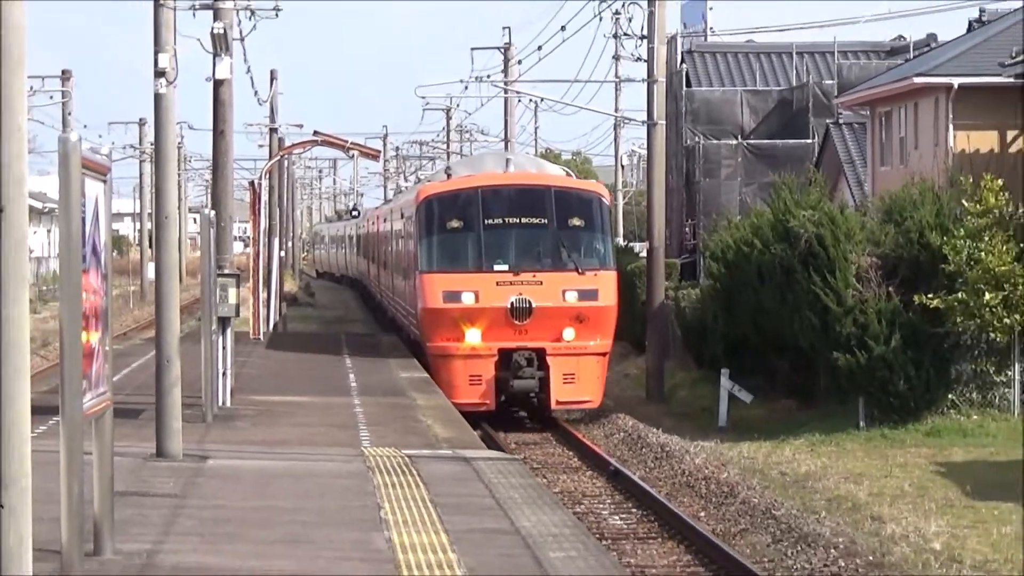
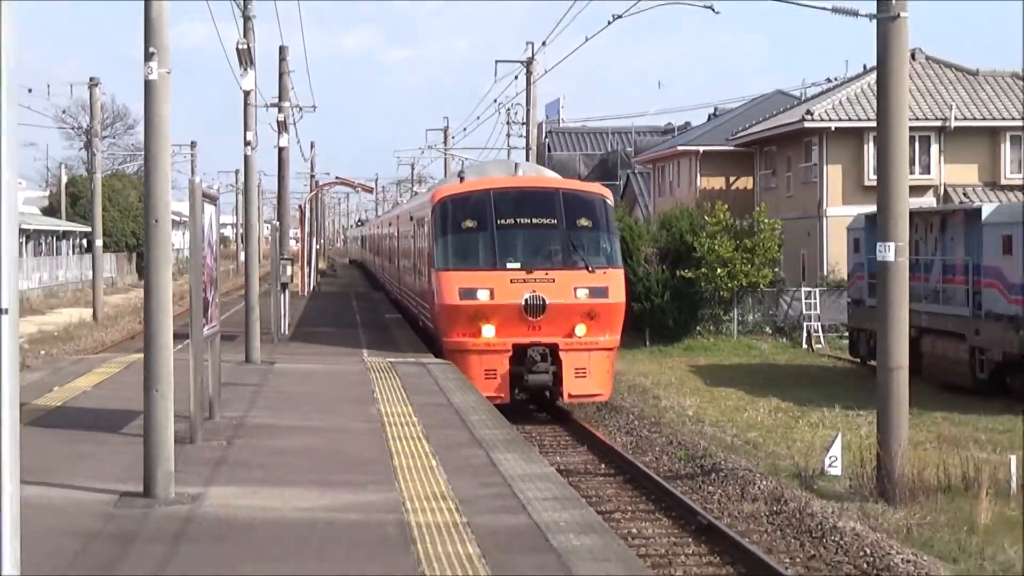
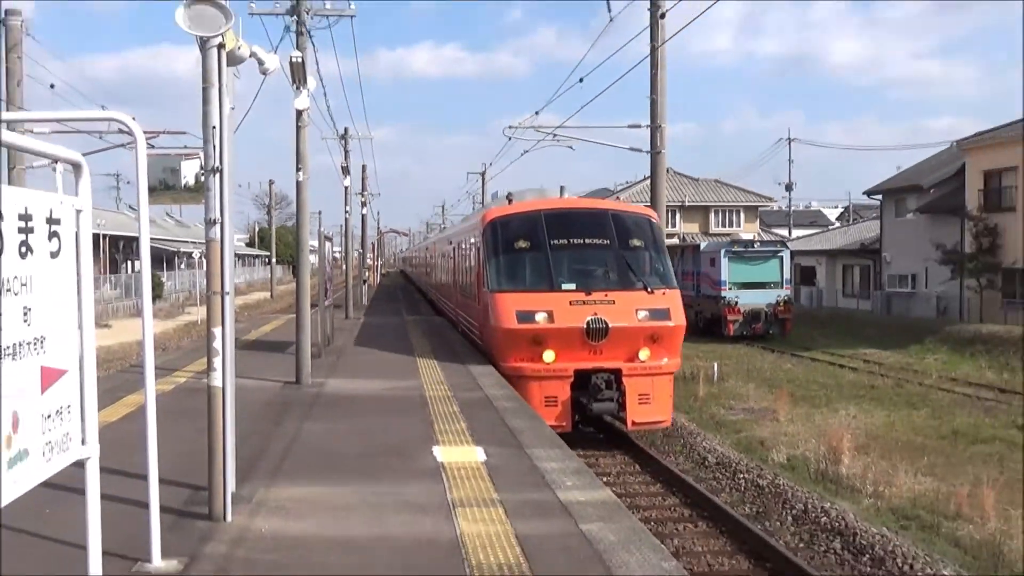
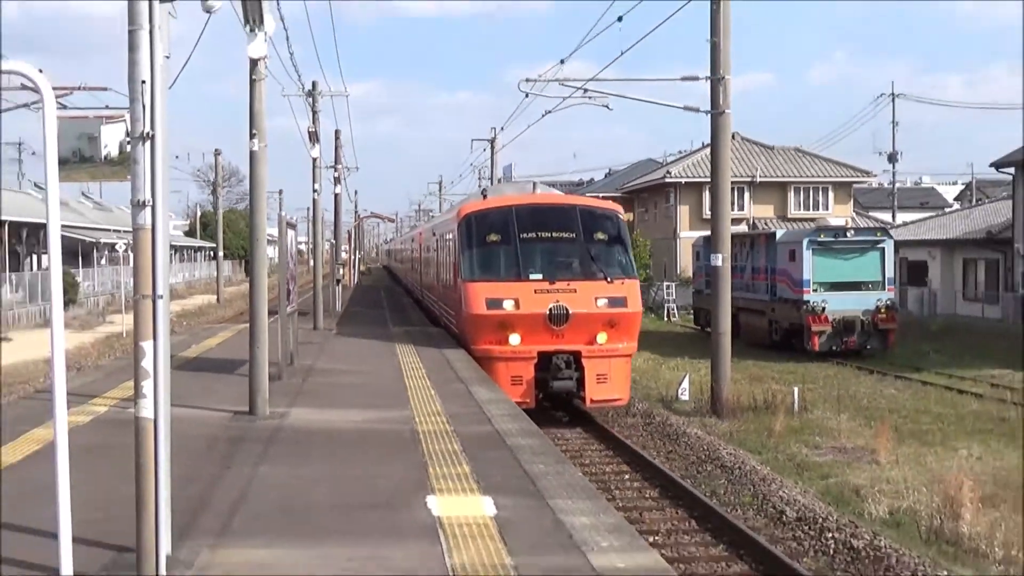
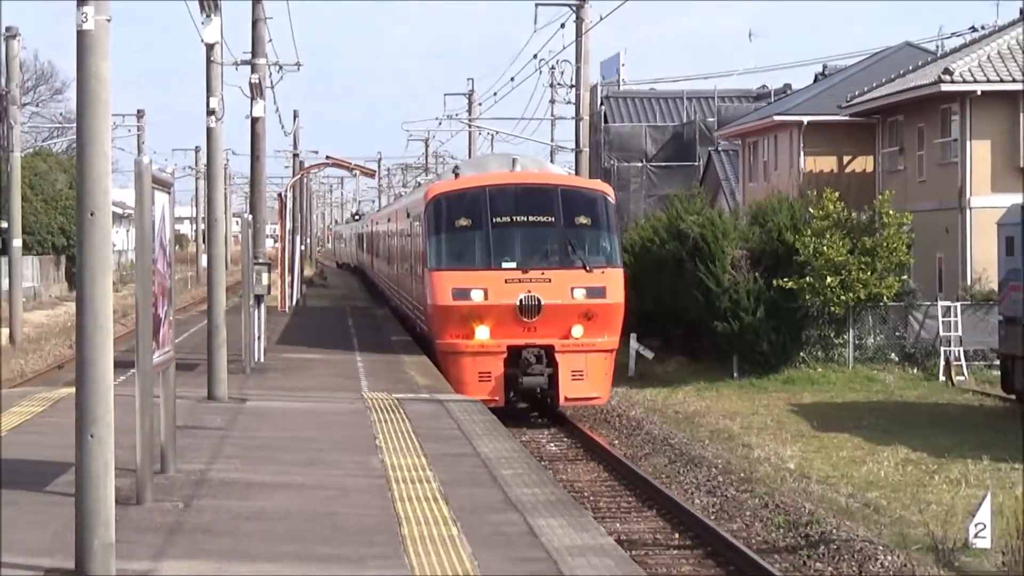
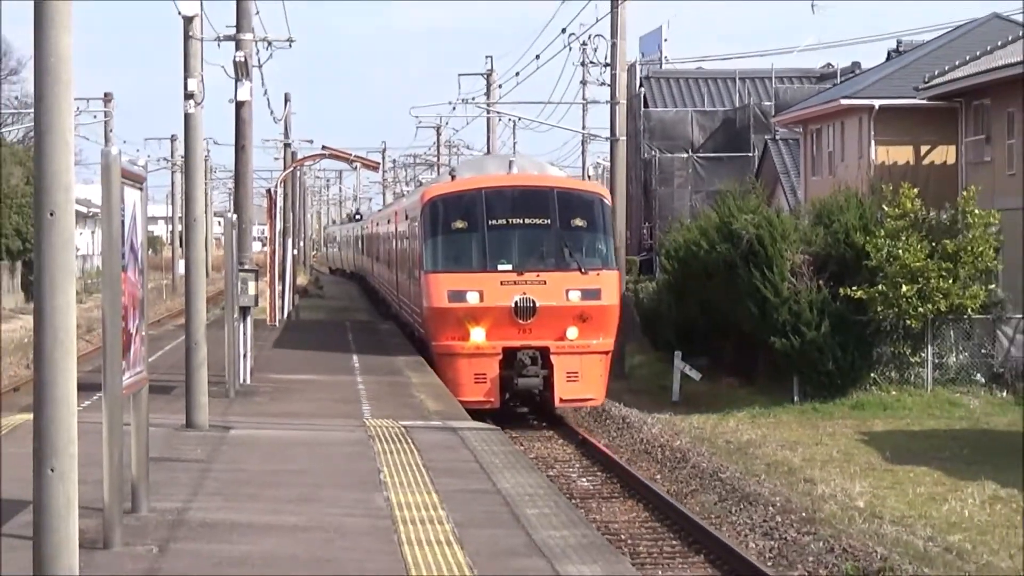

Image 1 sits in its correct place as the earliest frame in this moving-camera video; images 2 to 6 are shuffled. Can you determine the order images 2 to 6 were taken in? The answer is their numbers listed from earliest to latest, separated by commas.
6, 5, 2, 4, 3
